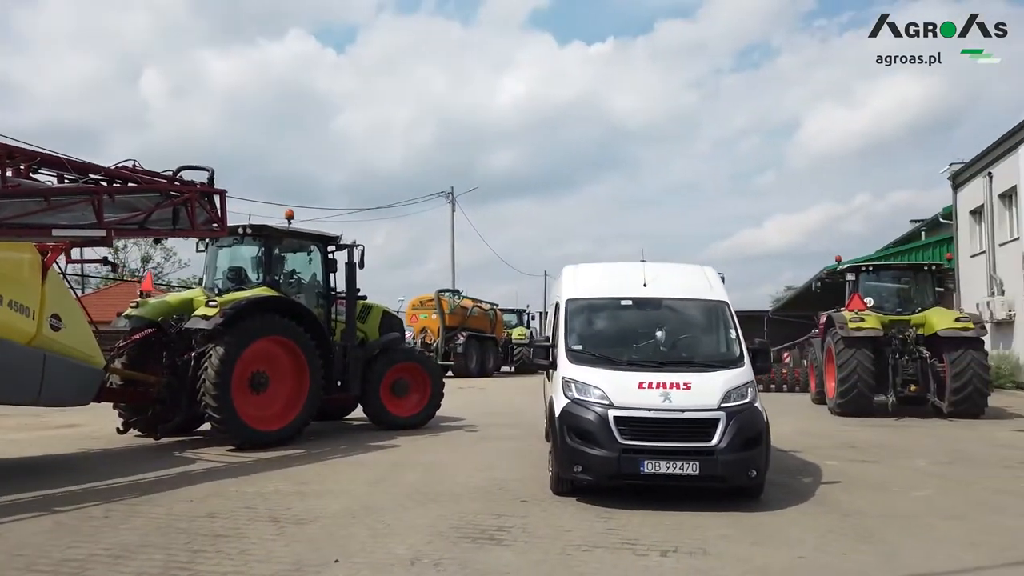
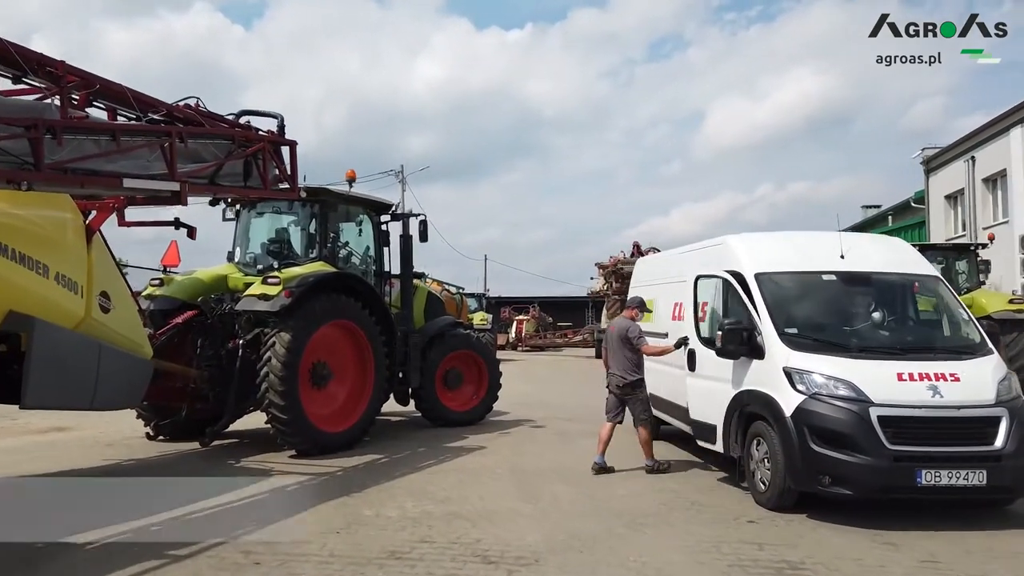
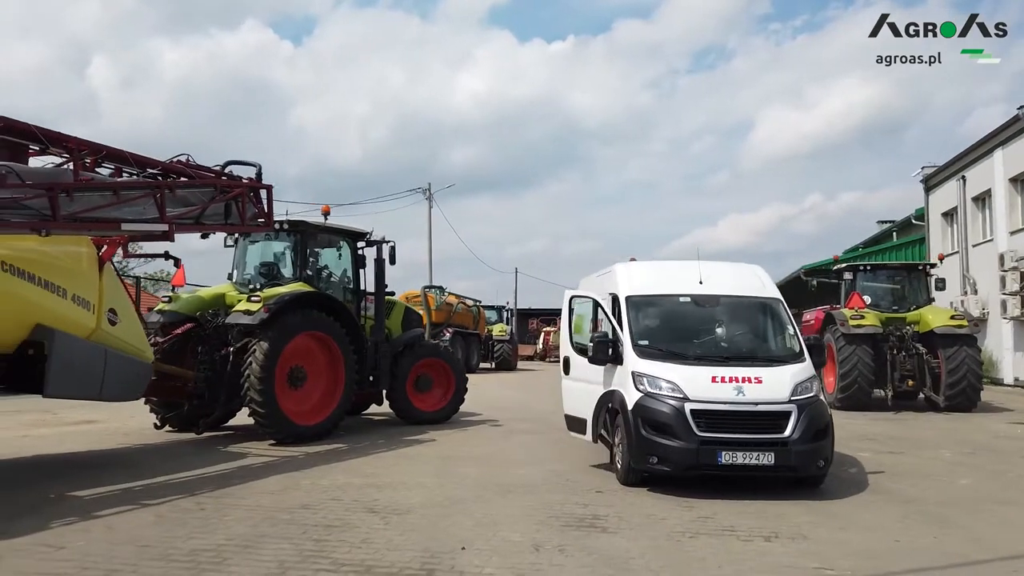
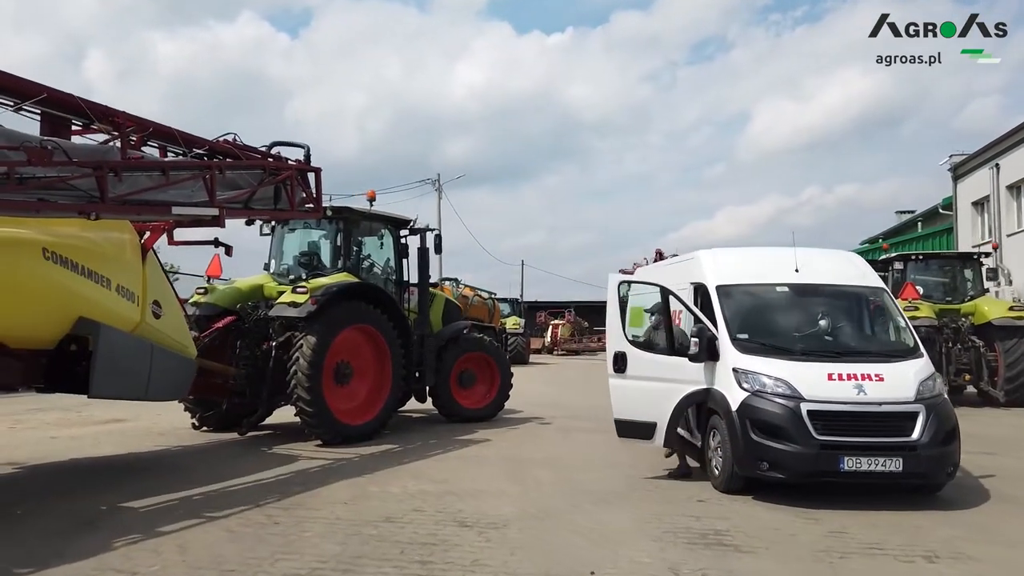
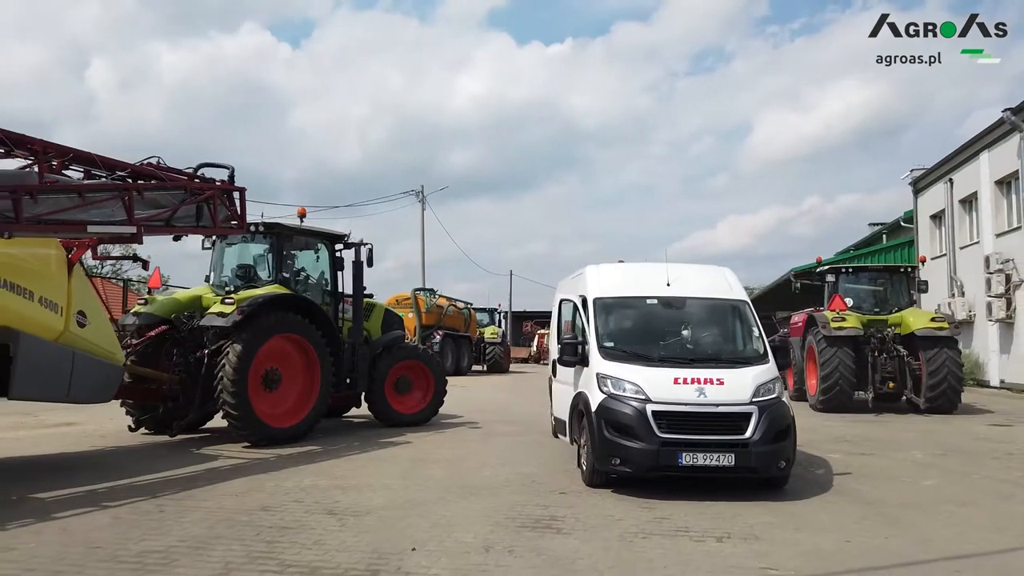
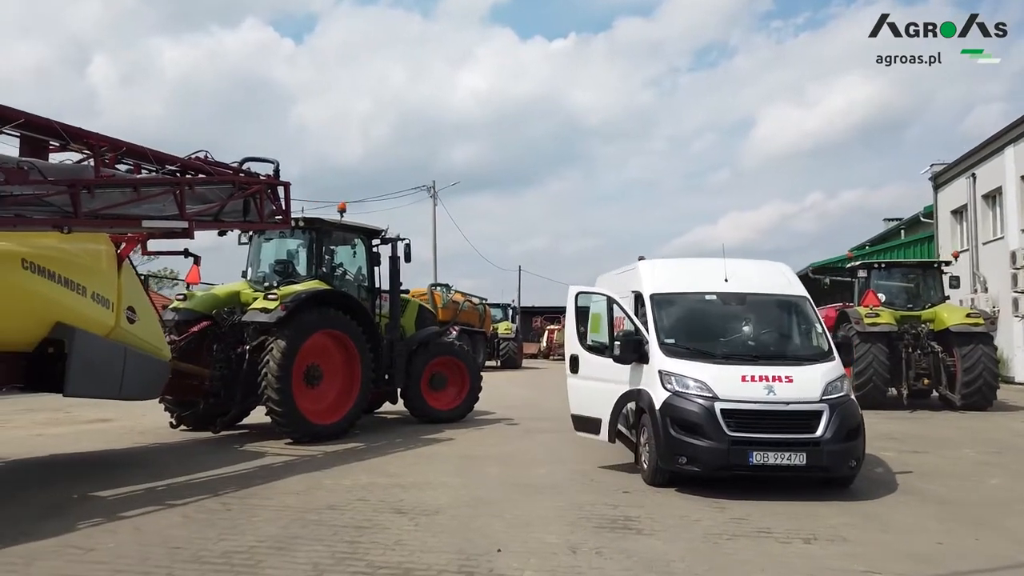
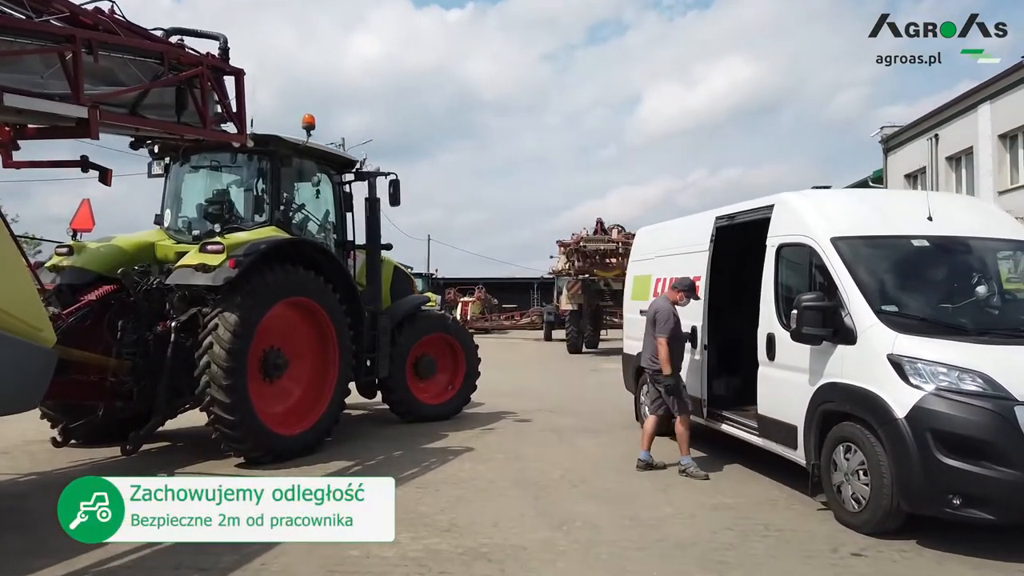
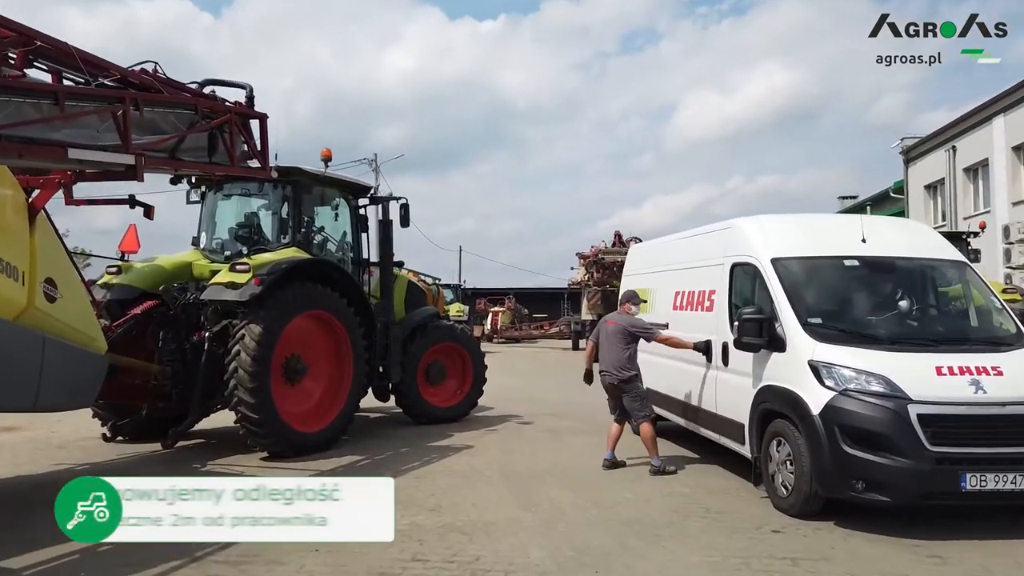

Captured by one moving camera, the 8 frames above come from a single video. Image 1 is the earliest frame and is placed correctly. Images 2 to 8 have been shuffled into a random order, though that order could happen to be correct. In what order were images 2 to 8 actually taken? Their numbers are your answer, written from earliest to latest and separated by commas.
5, 3, 6, 4, 2, 8, 7
